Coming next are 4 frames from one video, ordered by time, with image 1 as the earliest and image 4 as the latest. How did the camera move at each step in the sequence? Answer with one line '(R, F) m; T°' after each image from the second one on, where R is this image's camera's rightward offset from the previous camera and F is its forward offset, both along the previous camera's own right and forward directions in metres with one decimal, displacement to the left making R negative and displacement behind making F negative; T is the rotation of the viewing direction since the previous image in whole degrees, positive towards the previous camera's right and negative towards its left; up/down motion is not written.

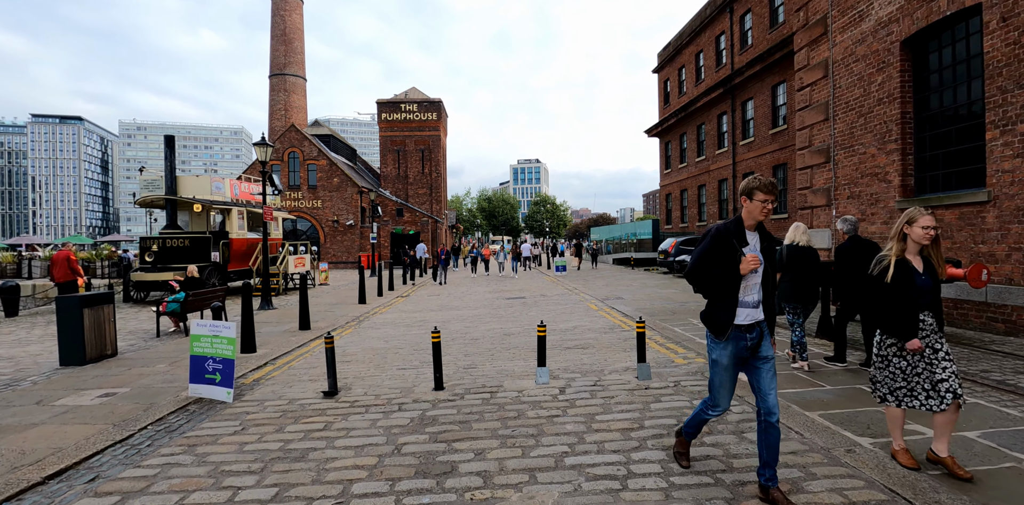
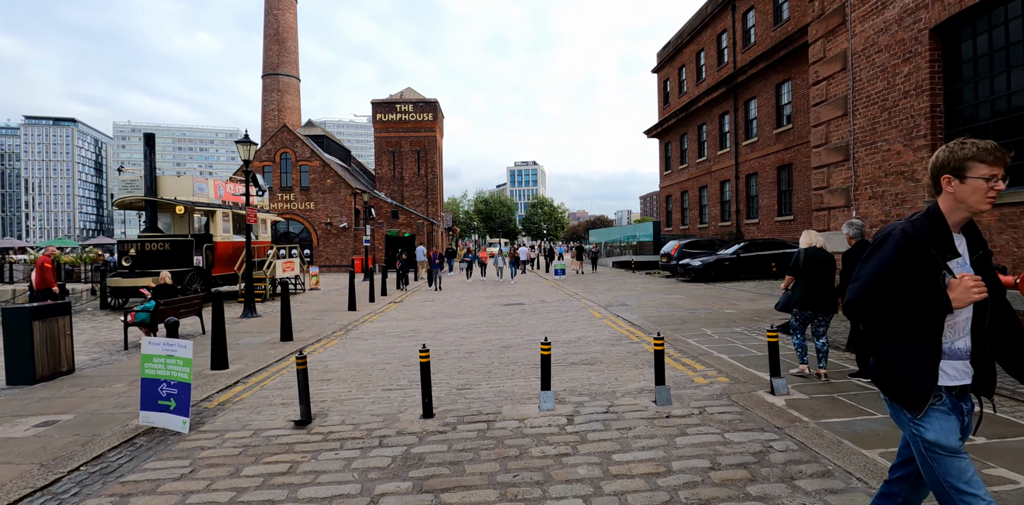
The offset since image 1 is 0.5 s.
(0.0, +0.8) m; 0°
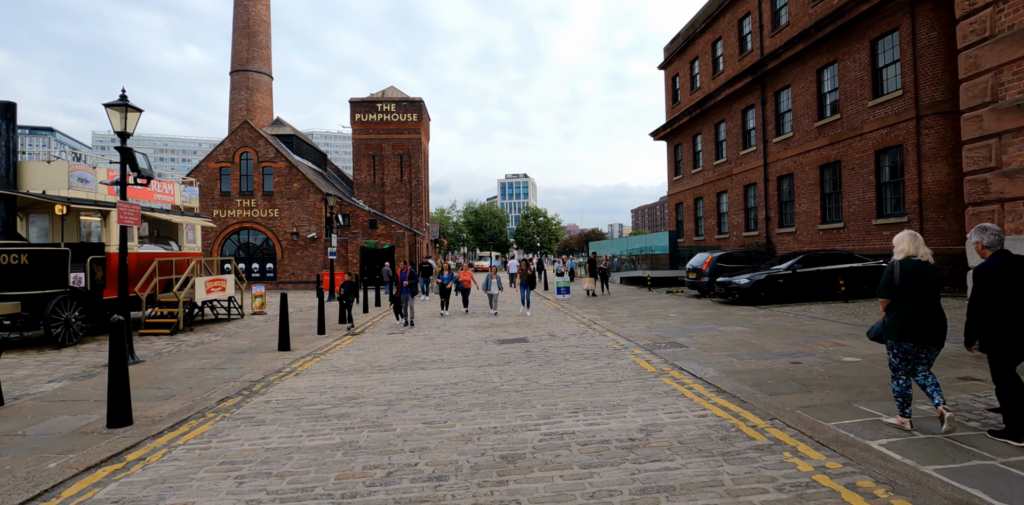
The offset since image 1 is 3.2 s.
(-0.2, +4.2) m; +1°
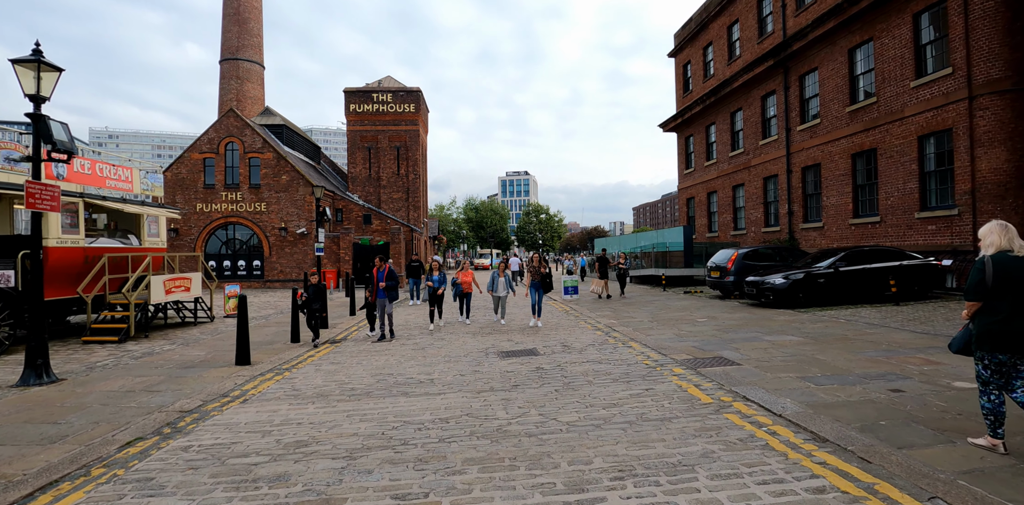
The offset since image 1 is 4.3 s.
(-0.1, +1.8) m; 0°
